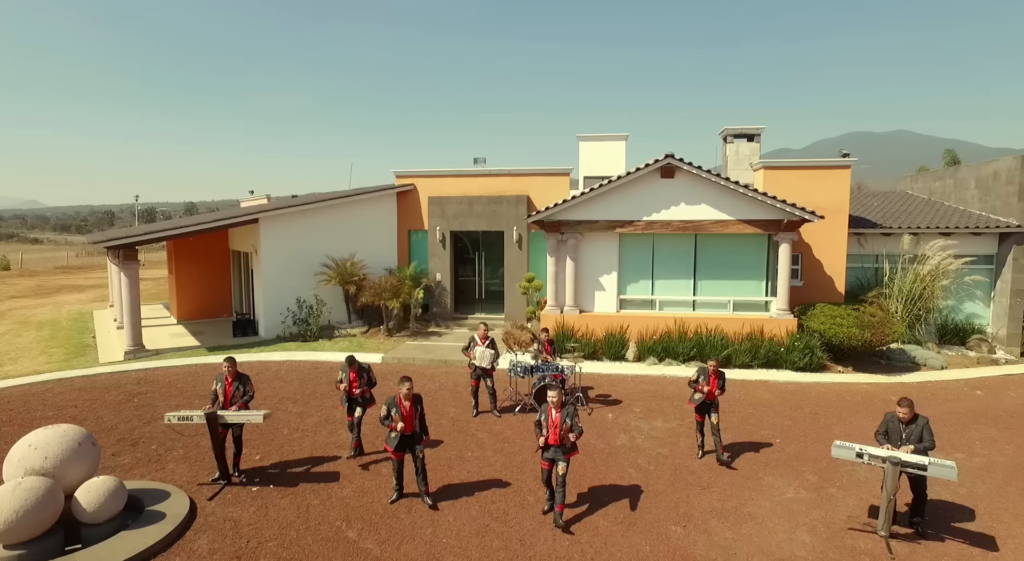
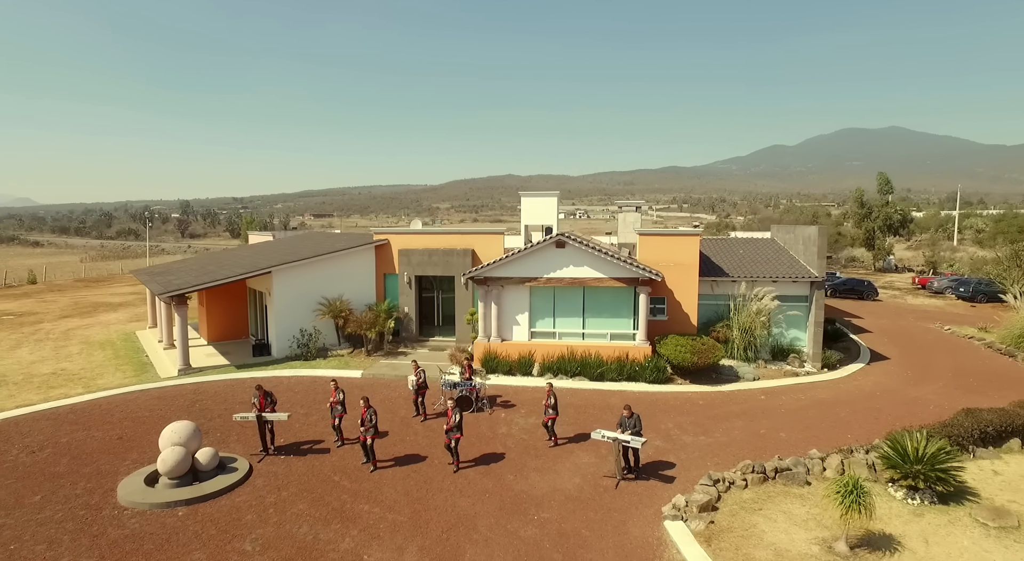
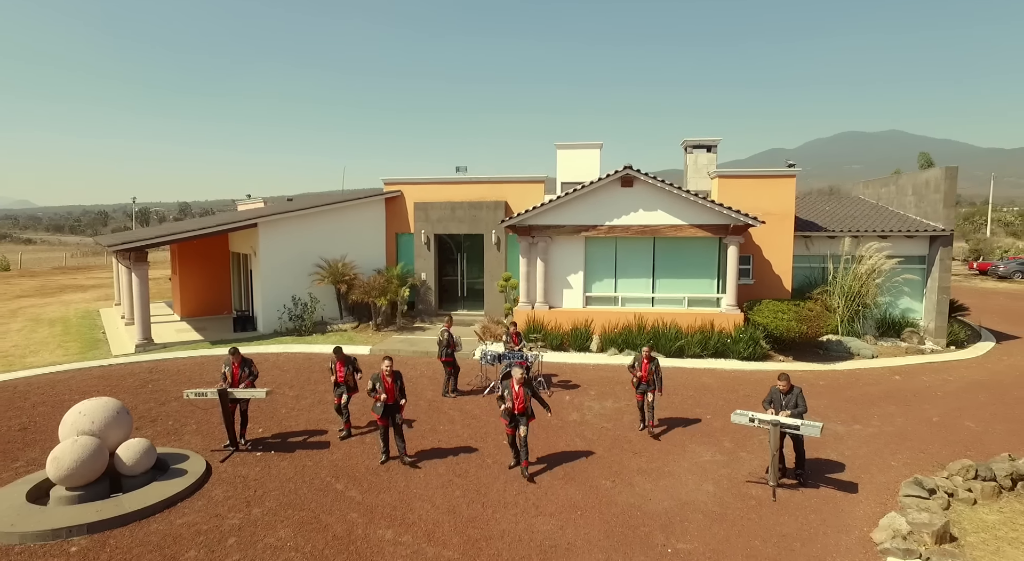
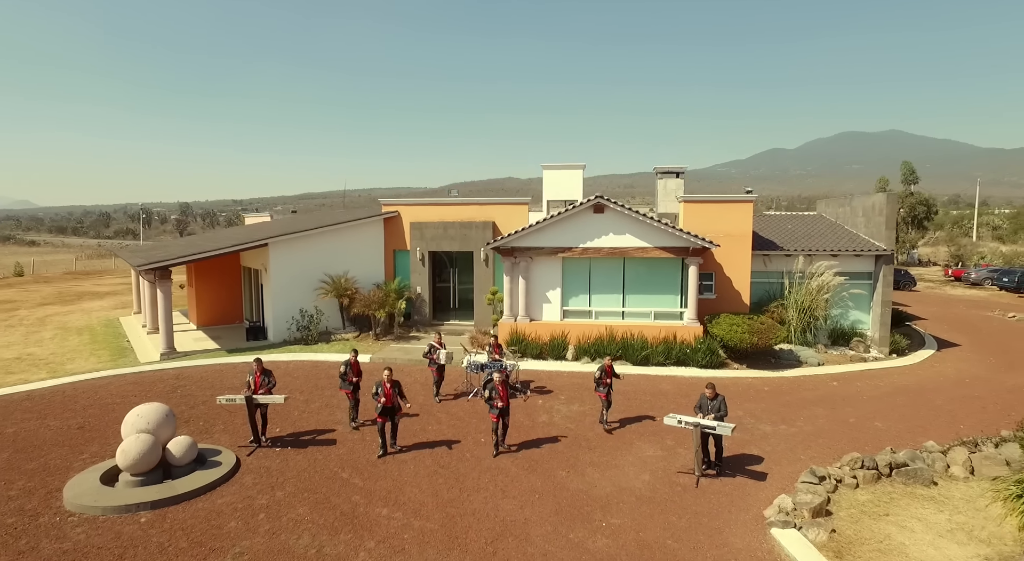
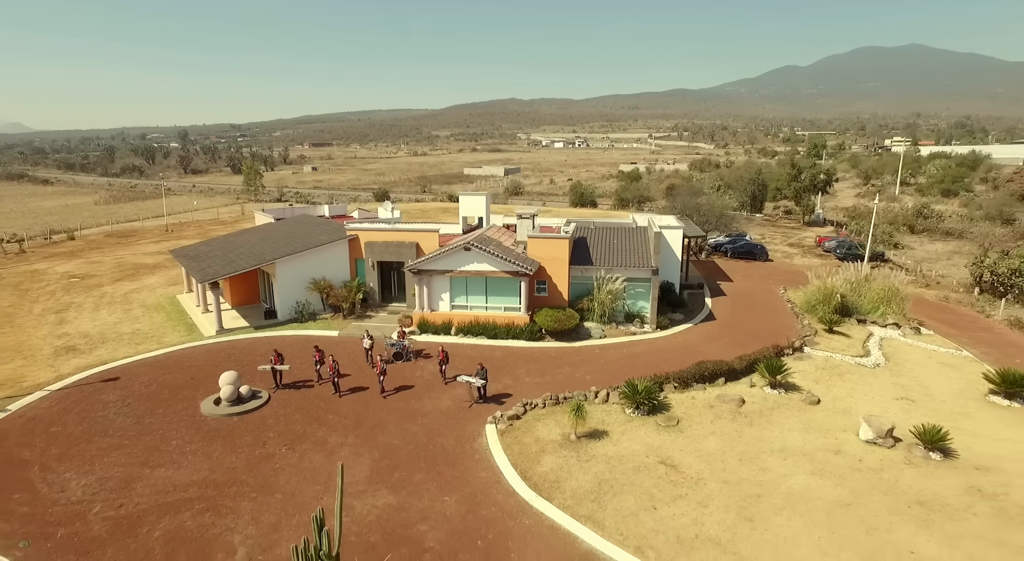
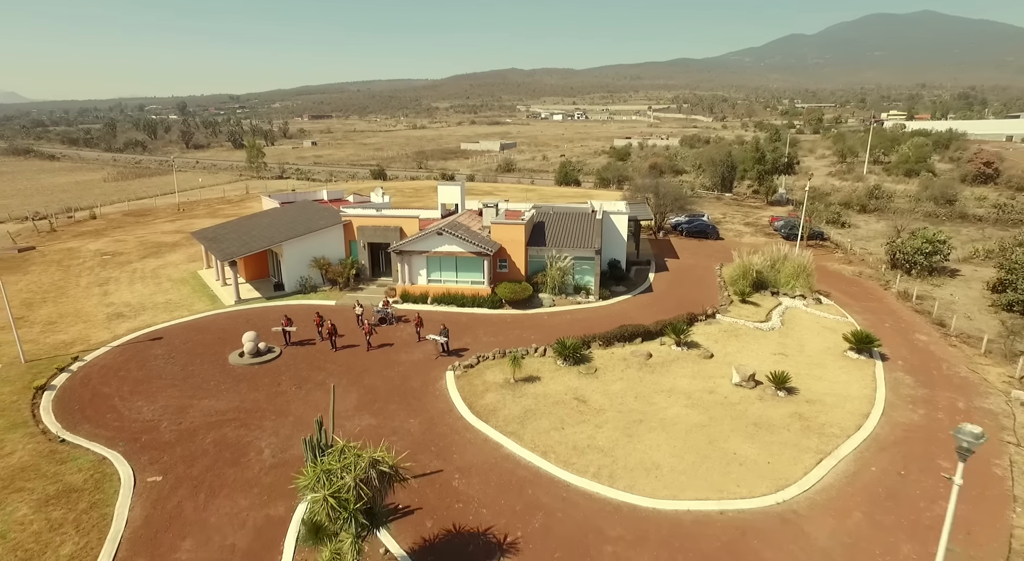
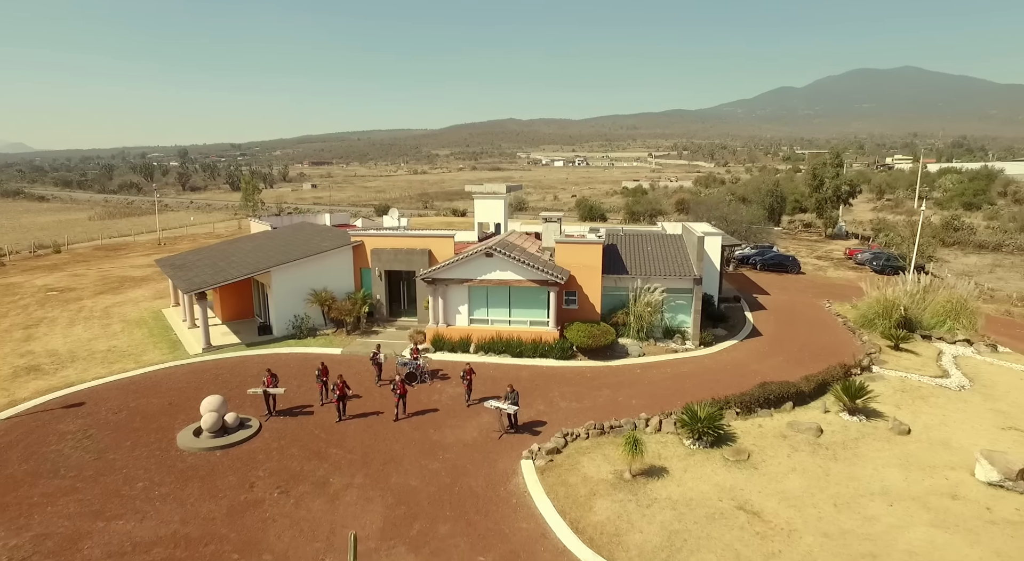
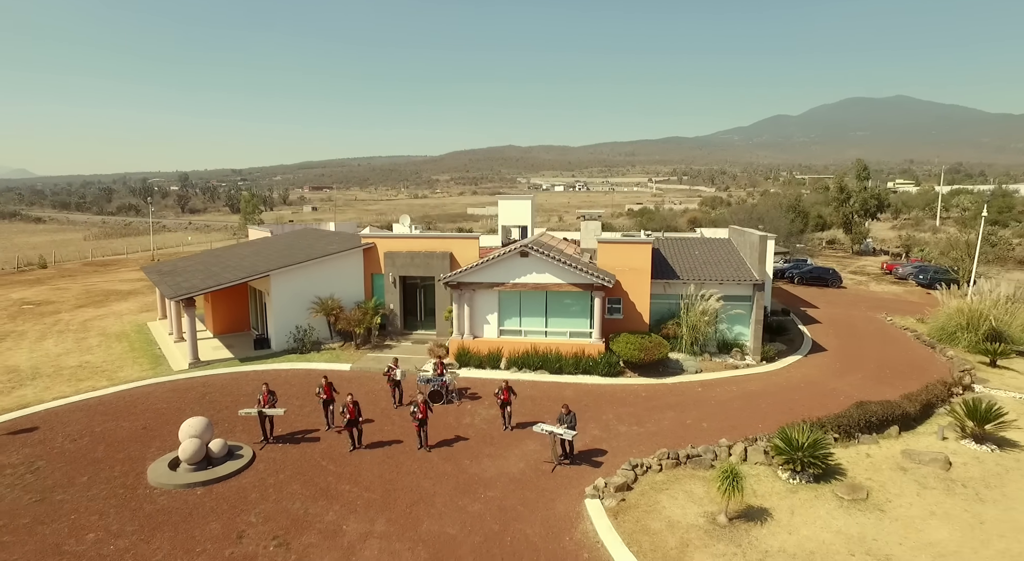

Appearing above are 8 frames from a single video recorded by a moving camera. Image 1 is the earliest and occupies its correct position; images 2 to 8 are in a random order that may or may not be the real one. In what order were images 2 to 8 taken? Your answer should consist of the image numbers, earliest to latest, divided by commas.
3, 4, 2, 8, 7, 5, 6
